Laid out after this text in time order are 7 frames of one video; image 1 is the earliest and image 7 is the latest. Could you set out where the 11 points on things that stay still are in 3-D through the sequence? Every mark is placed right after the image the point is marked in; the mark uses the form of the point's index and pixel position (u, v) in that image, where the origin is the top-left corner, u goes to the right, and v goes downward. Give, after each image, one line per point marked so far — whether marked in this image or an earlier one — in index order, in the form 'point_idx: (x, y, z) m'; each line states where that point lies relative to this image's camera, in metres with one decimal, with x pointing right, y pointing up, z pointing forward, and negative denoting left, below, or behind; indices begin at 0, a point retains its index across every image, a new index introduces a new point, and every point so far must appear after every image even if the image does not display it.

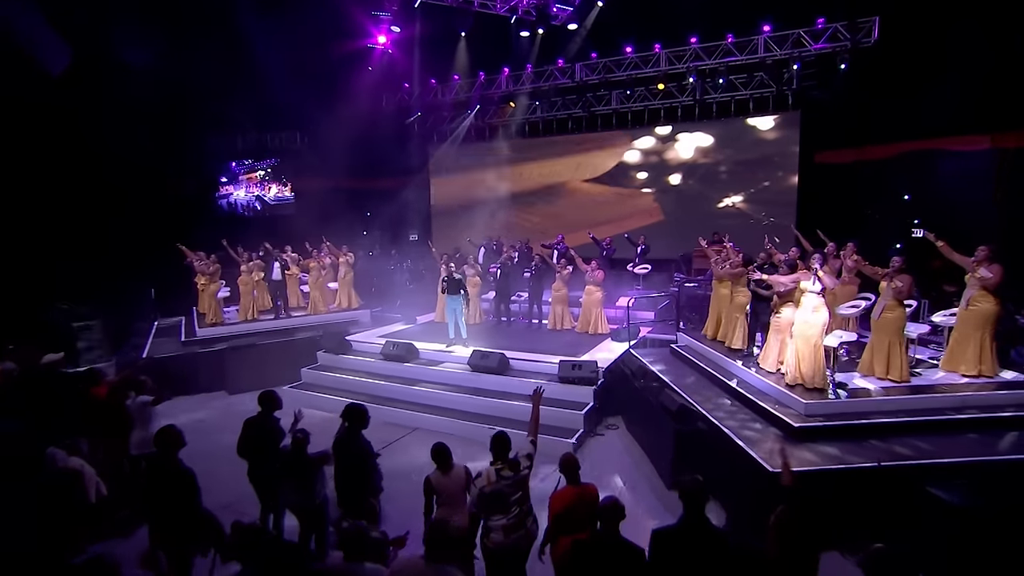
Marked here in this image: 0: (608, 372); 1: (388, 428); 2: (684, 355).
0: (+1.4, -1.2, +7.7) m
1: (-1.9, -2.1, +7.8) m
2: (+2.6, -1.0, +7.8) m
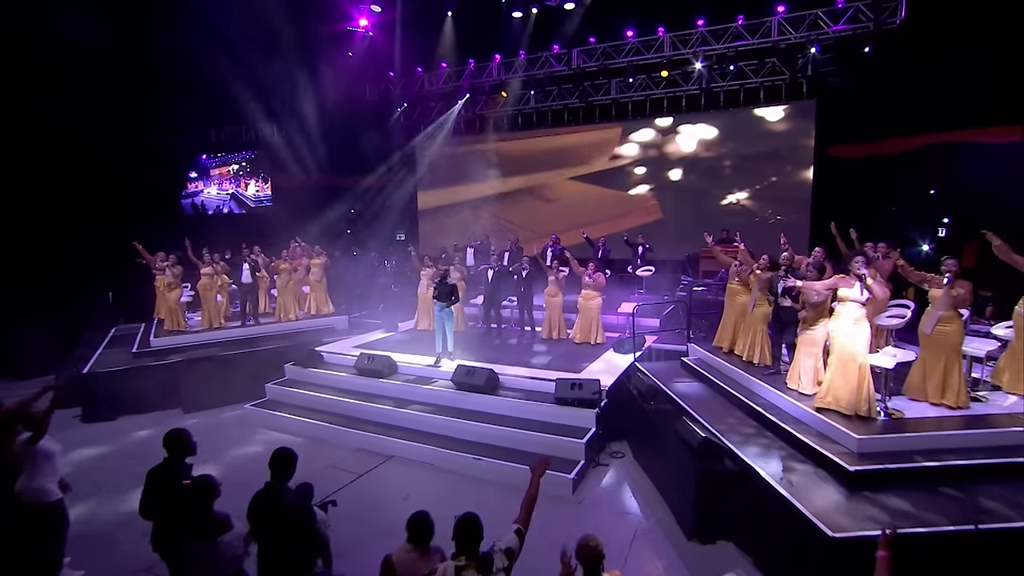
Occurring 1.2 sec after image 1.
0: (+1.3, -1.3, +6.7) m
1: (-2.0, -2.2, +6.8) m
2: (+2.4, -1.1, +6.9) m
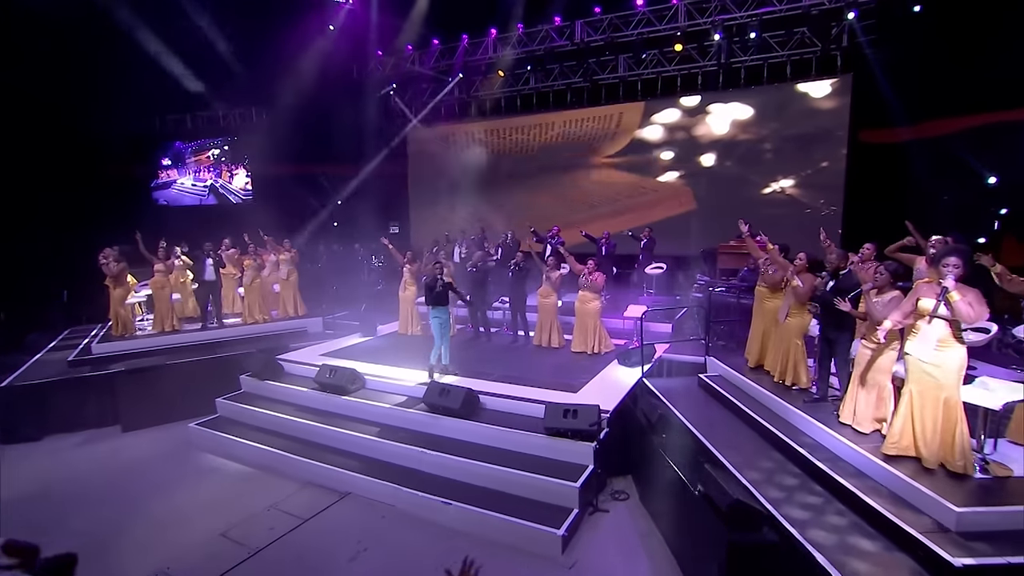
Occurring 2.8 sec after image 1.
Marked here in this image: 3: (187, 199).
0: (+1.1, -1.4, +5.5) m
1: (-2.2, -2.2, +5.7) m
2: (+2.2, -1.1, +5.7) m
3: (-7.1, +2.0, +11.8) m
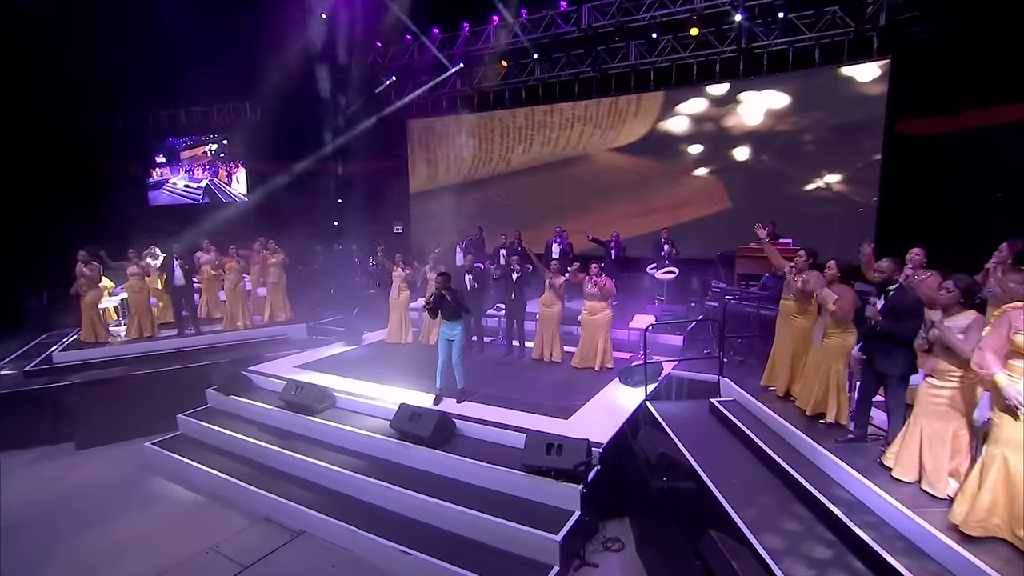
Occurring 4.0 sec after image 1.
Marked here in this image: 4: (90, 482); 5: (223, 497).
0: (+0.9, -1.5, +4.7) m
1: (-2.4, -2.3, +5.0) m
2: (+2.0, -1.2, +4.8) m
3: (-7.1, +1.9, +11.3) m
4: (-4.8, -2.2, +5.9) m
5: (-3.0, -2.2, +5.5) m
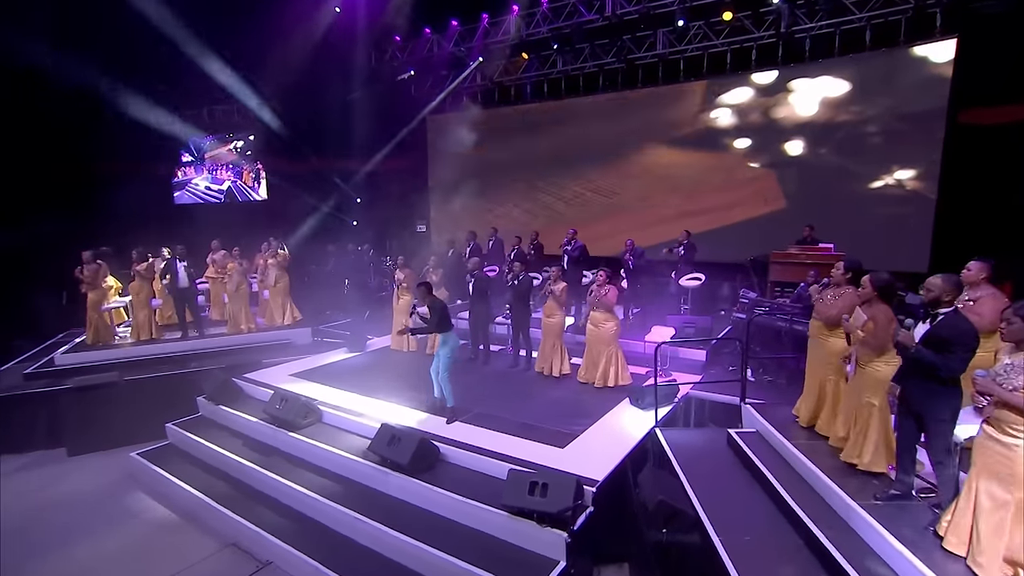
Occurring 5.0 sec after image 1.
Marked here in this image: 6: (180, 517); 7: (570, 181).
0: (+0.7, -1.6, +4.1) m
1: (-2.5, -2.4, +4.6) m
2: (+1.9, -1.4, +4.1) m
3: (-6.7, +1.9, +11.2) m
4: (-4.8, -2.2, +5.7) m
5: (-3.1, -2.3, +5.2) m
6: (-3.3, -2.3, +5.2) m
7: (+1.2, +2.3, +11.5) m
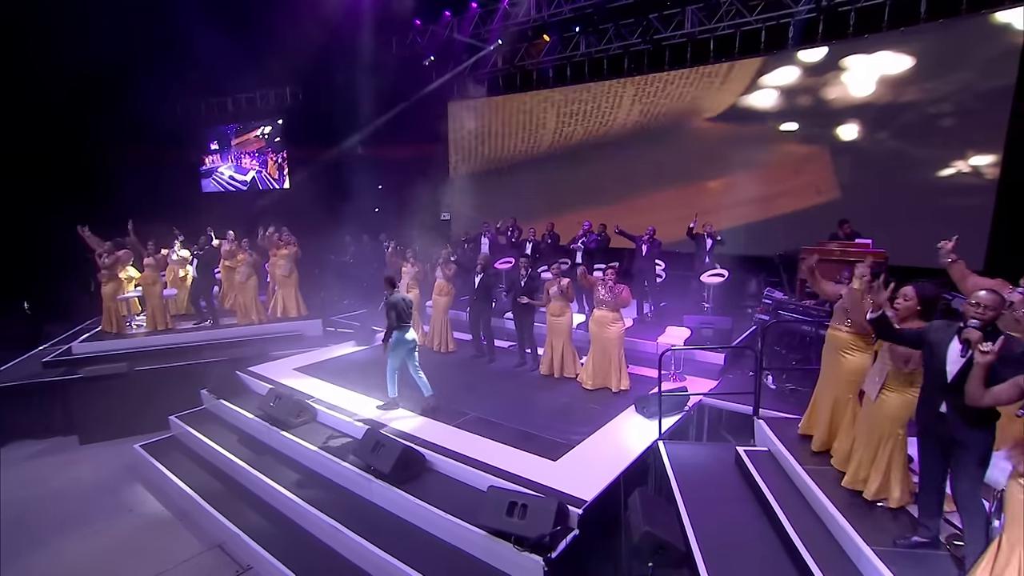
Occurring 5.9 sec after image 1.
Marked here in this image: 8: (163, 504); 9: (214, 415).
0: (+0.6, -1.6, +3.8) m
1: (-2.6, -2.3, +4.6) m
2: (+1.8, -1.4, +3.7) m
3: (-6.3, +2.2, +11.3) m
4: (-4.8, -2.2, +5.8) m
5: (-3.2, -2.2, +5.2) m
6: (-3.4, -2.2, +5.2) m
7: (+1.6, +2.5, +11.0) m
8: (-3.6, -2.2, +5.4) m
9: (-3.6, -1.6, +6.4) m
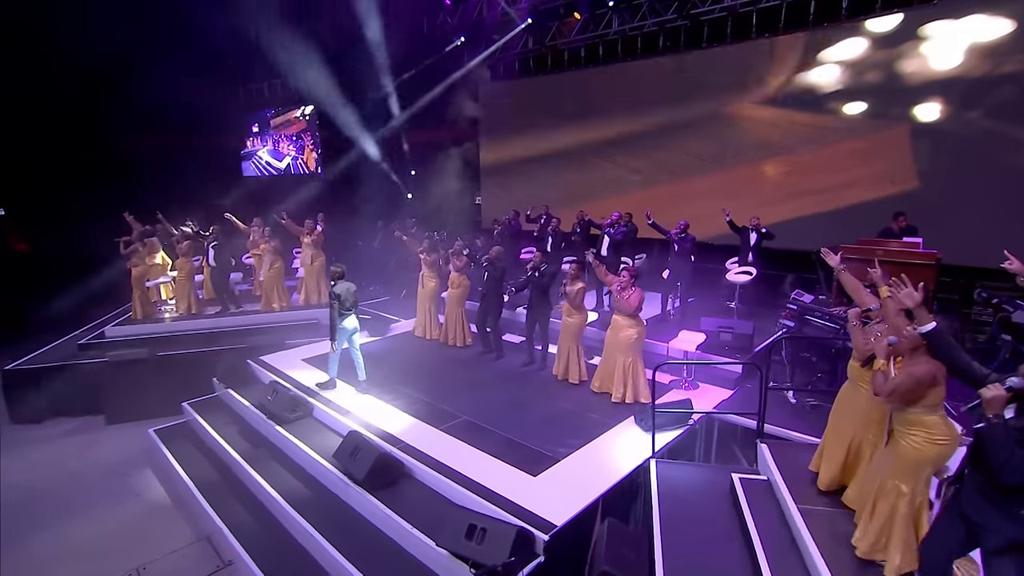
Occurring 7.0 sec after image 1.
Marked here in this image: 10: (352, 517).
0: (+0.3, -1.7, +3.5) m
1: (-2.8, -2.3, +4.7) m
2: (+1.5, -1.5, +3.4) m
3: (-5.7, +2.5, +11.5) m
4: (-4.9, -2.0, +6.0) m
5: (-3.3, -2.2, +5.3) m
6: (-3.5, -2.2, +5.4) m
7: (+2.1, +2.7, +10.5) m
8: (-3.7, -2.1, +5.6) m
9: (-3.6, -1.4, +6.6) m
10: (-1.3, -1.9, +4.3) m
